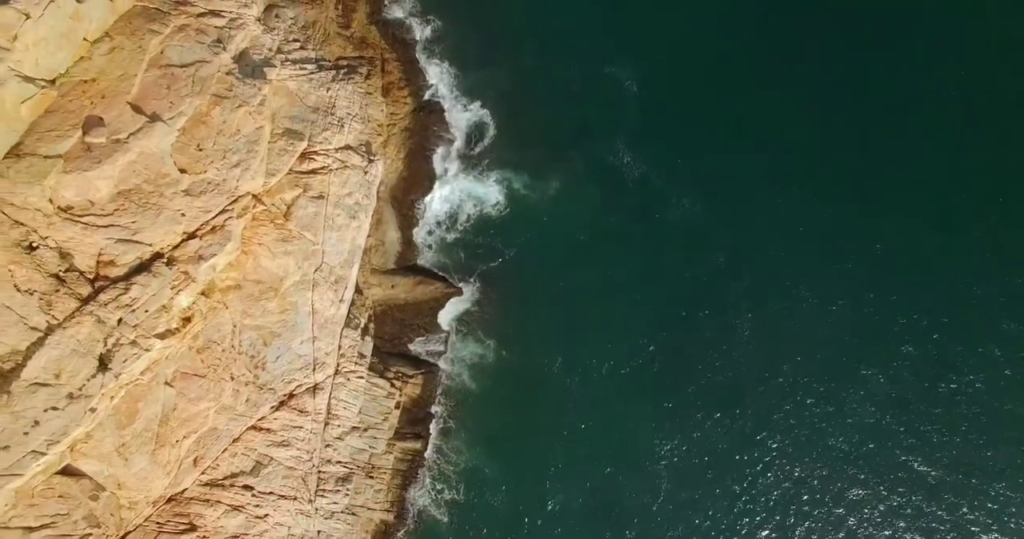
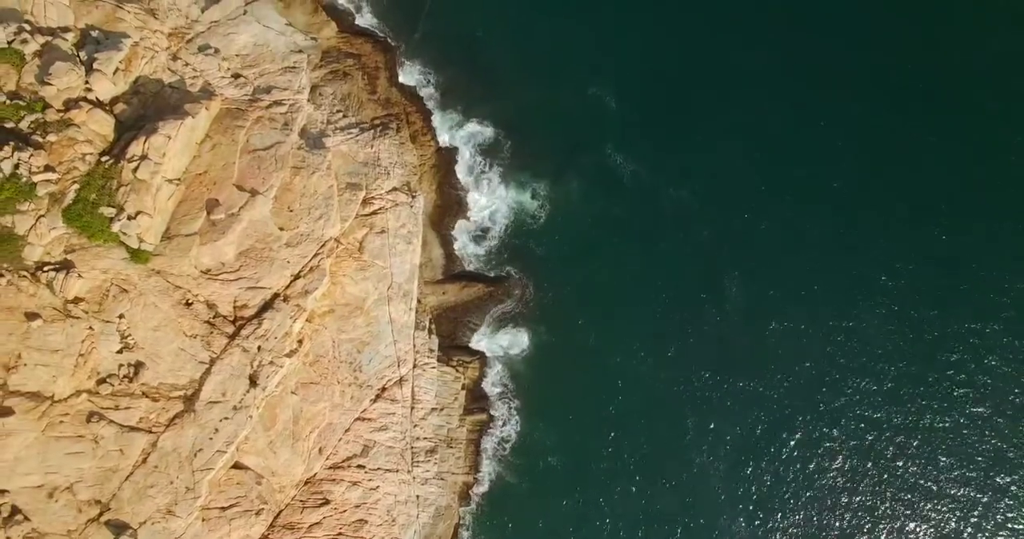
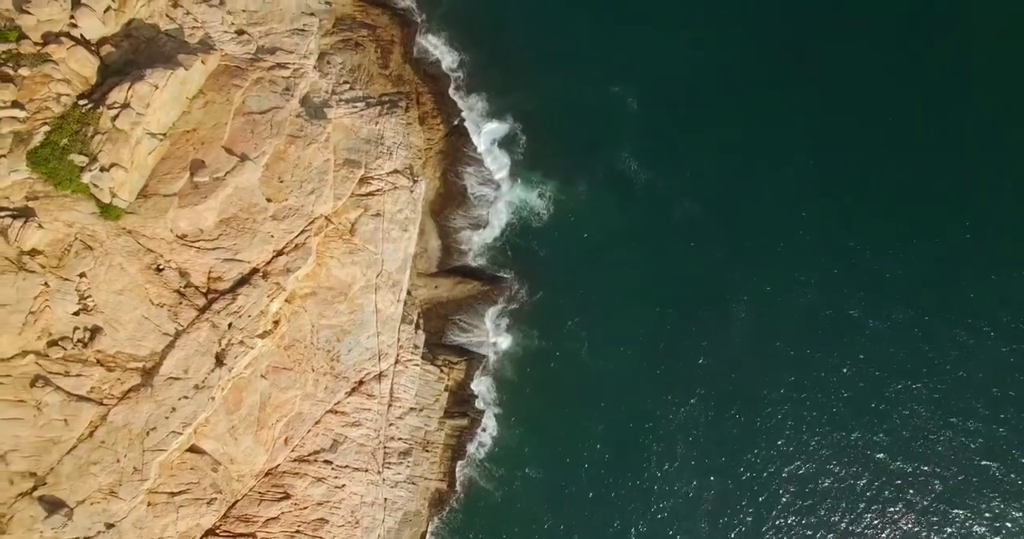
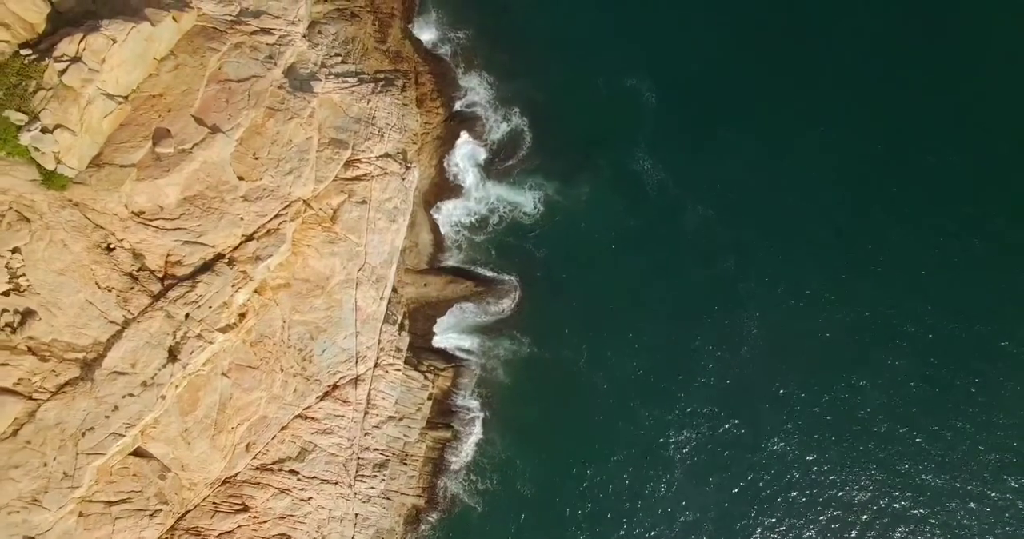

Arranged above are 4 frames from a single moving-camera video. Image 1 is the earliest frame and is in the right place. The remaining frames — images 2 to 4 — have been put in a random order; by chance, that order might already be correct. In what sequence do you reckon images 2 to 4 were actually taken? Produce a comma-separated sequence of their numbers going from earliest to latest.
4, 3, 2
